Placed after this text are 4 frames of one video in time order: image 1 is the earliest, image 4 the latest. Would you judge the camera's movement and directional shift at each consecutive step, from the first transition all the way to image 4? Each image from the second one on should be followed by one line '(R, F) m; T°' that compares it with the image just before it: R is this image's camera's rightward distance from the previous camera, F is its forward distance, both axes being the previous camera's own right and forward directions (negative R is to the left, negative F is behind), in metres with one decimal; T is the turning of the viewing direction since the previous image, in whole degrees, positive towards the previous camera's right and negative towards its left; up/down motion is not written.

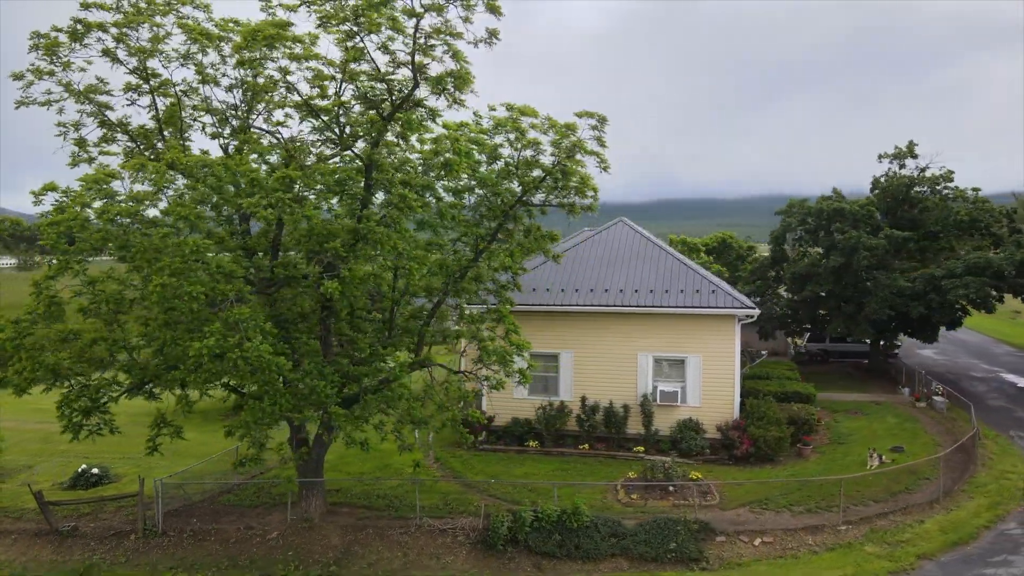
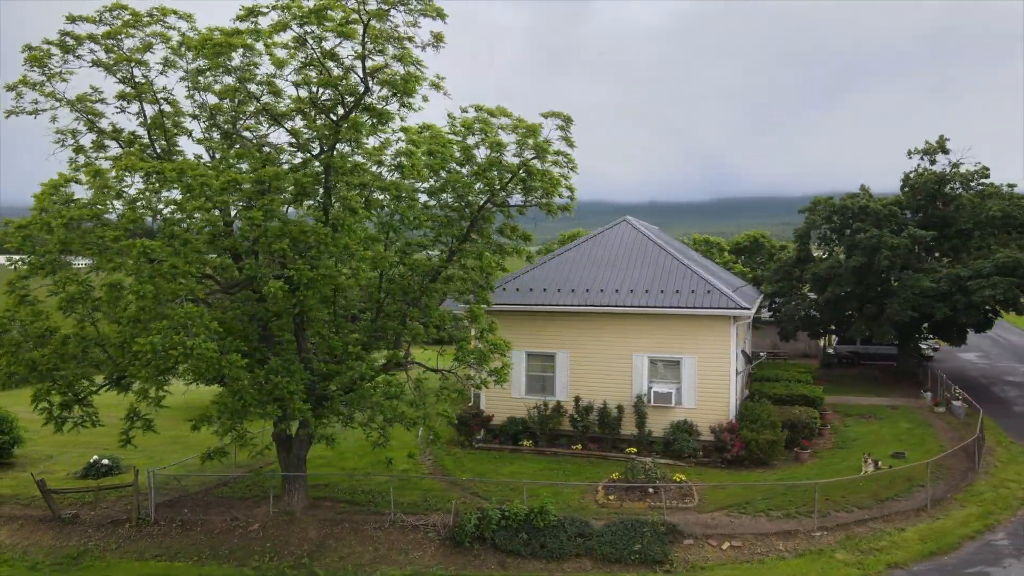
(+1.4, 0.0) m; -4°
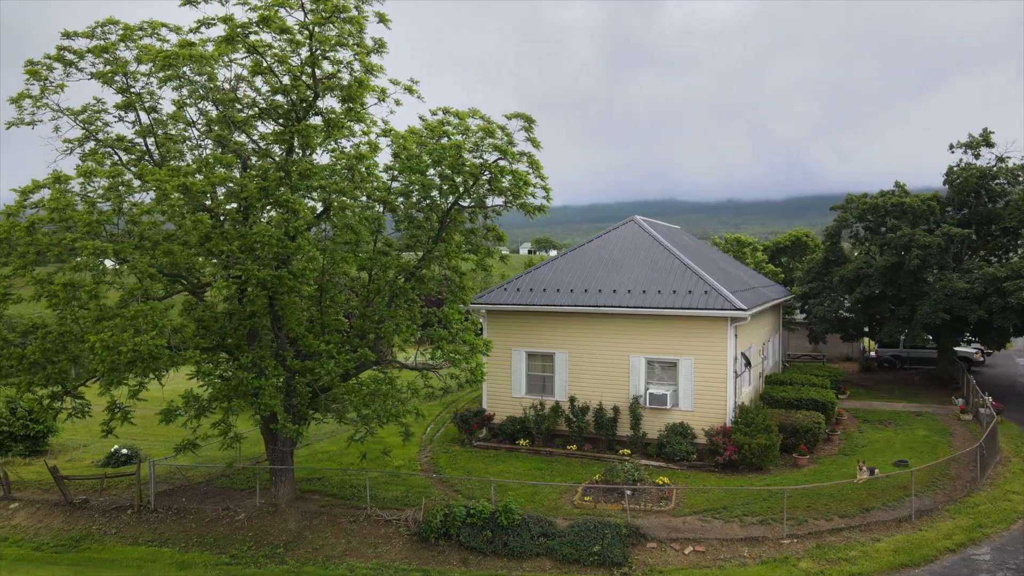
(+1.6, 0.0) m; -5°
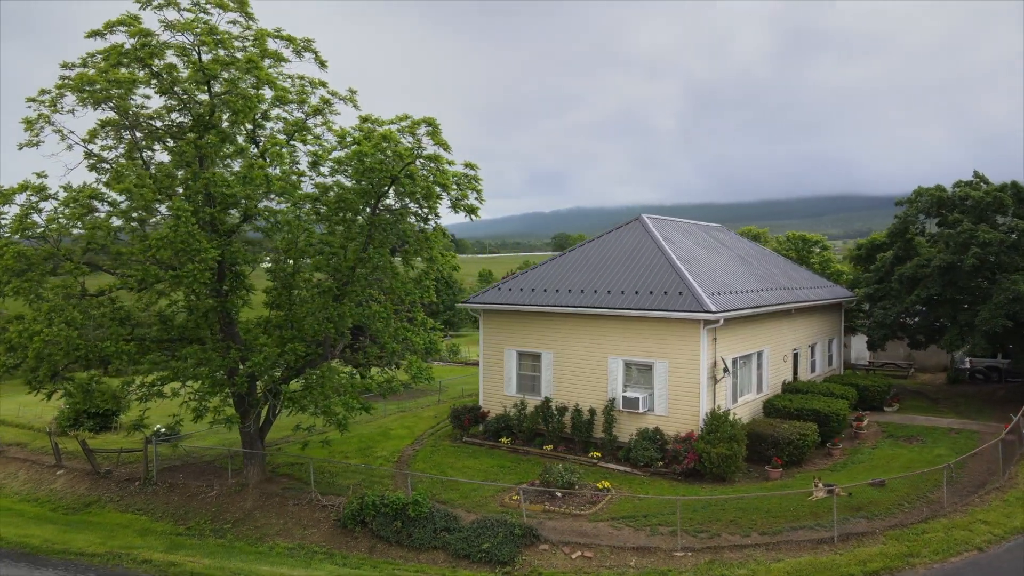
(+4.0, +0.1) m; -11°
